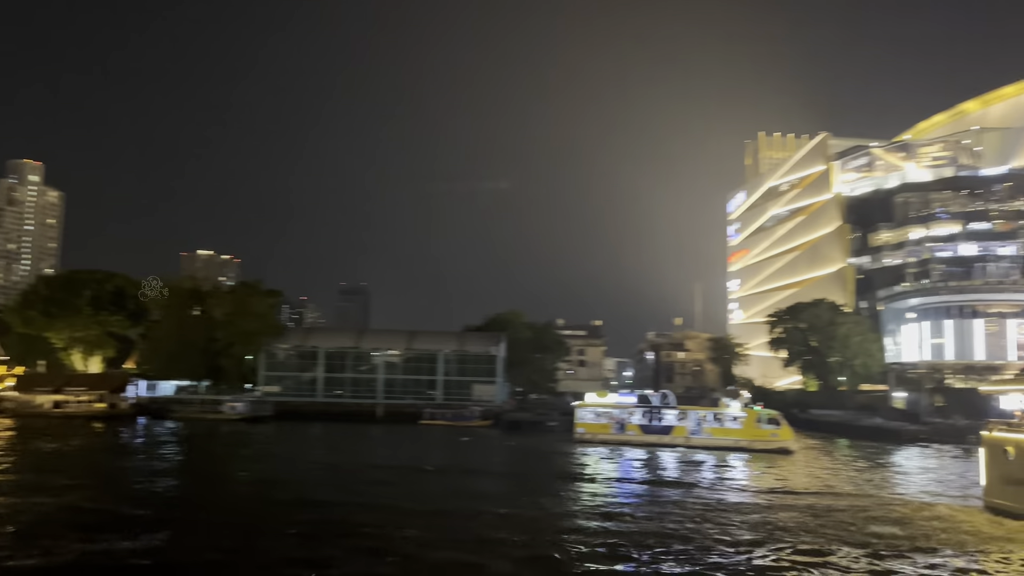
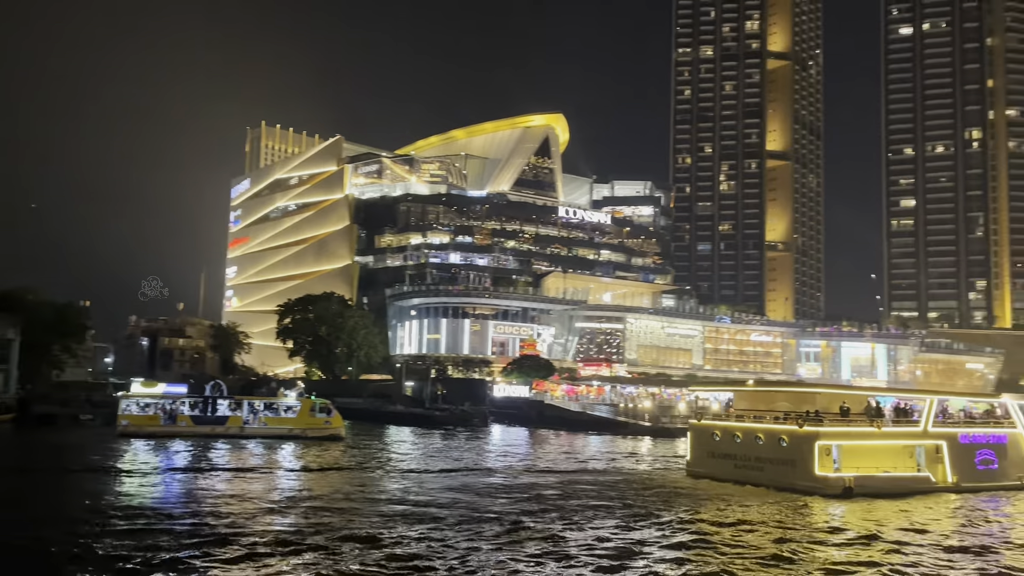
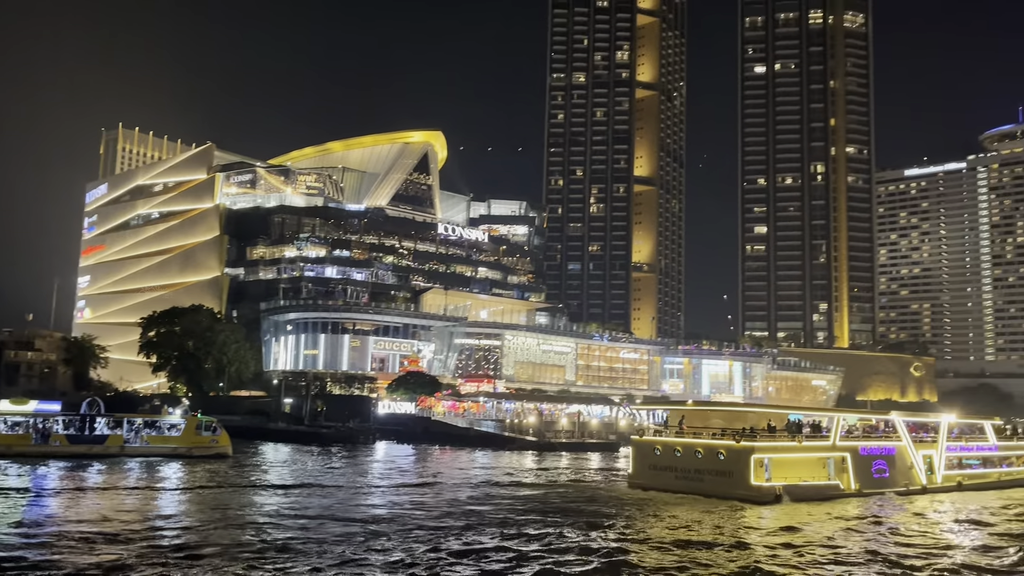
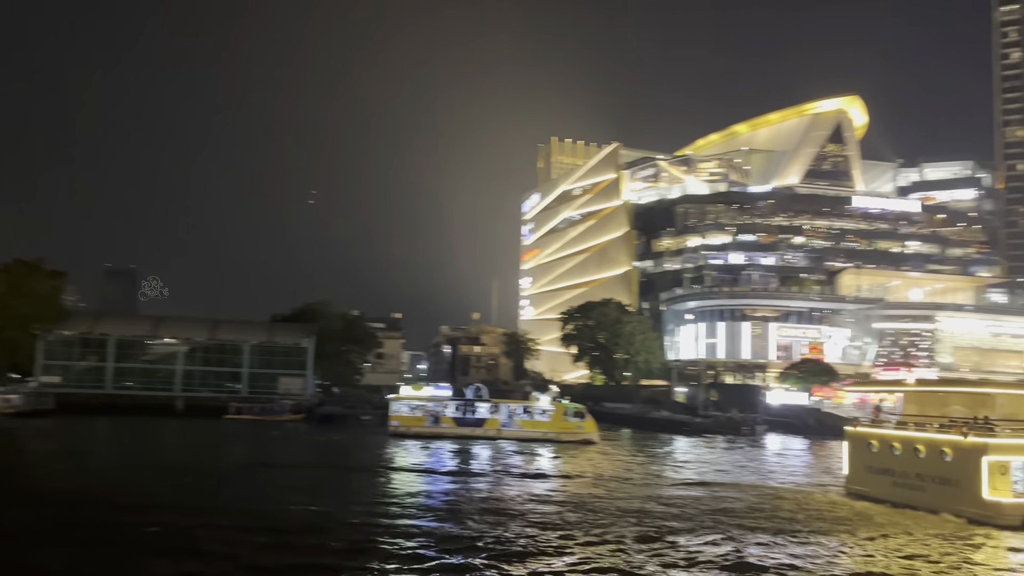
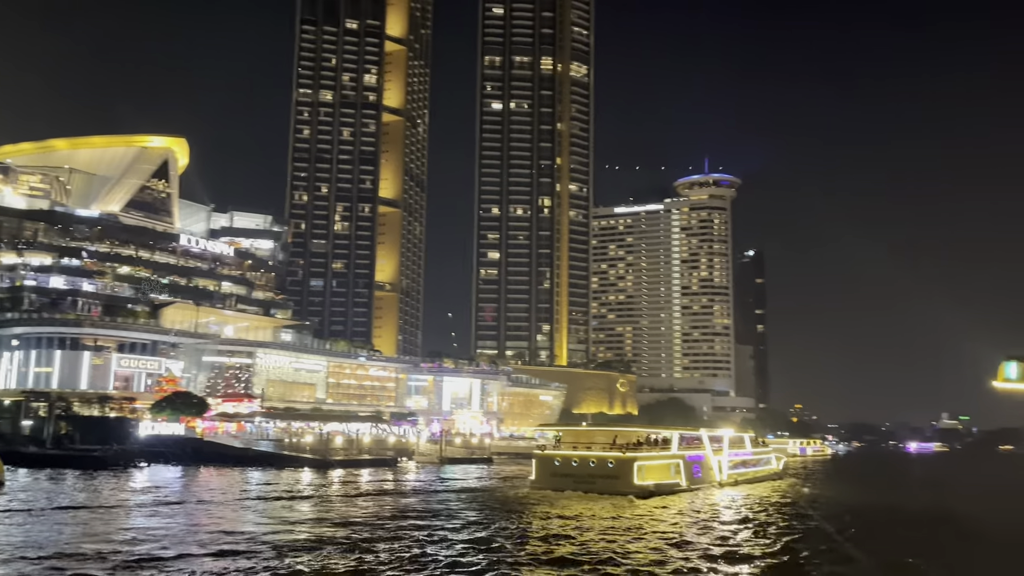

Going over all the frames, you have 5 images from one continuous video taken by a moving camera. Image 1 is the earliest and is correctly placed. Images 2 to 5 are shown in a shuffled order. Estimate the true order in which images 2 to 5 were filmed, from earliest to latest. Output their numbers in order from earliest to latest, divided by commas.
4, 2, 3, 5
